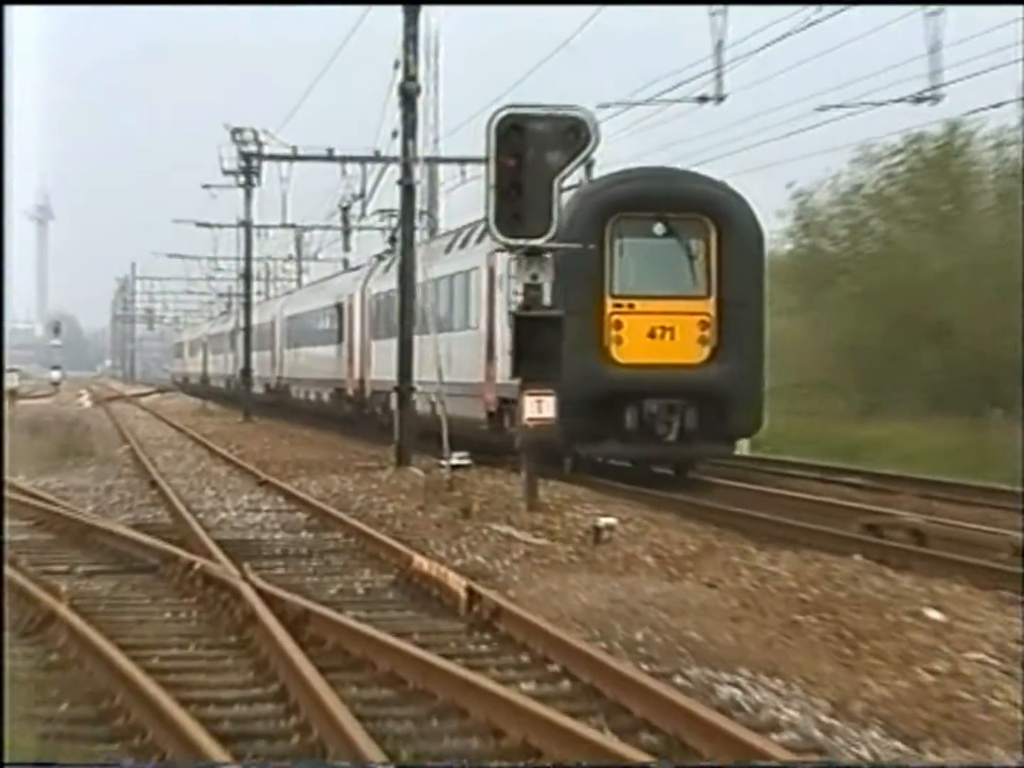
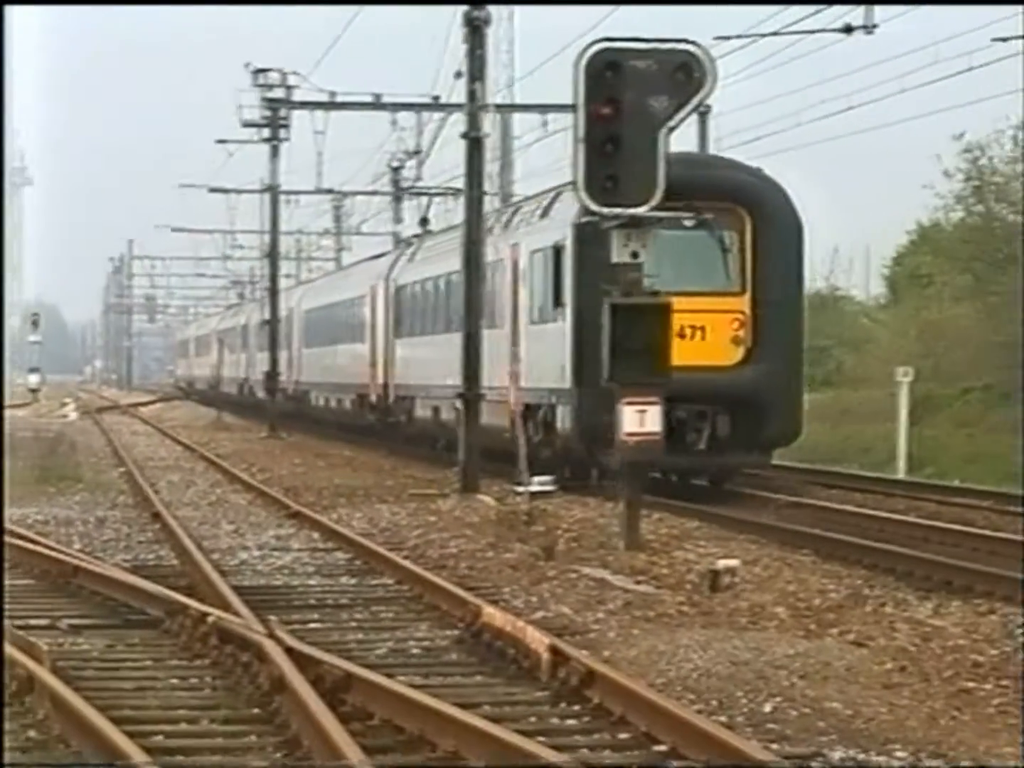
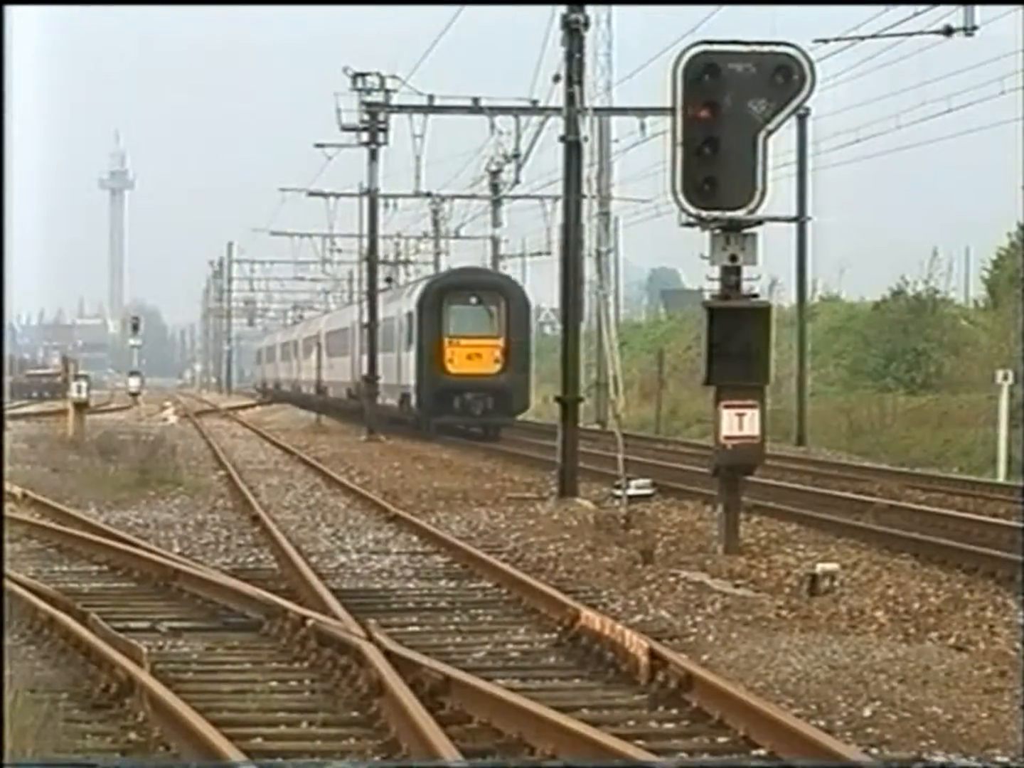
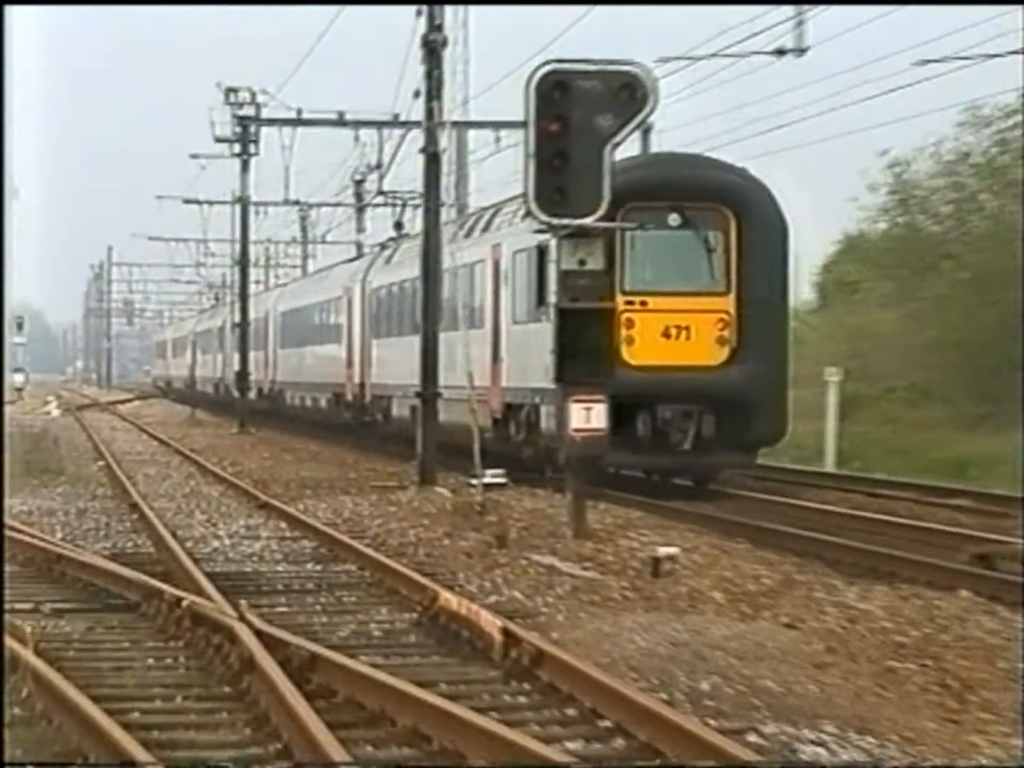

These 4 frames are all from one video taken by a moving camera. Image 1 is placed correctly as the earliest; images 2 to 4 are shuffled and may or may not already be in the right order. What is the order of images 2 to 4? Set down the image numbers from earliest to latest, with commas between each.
4, 2, 3
